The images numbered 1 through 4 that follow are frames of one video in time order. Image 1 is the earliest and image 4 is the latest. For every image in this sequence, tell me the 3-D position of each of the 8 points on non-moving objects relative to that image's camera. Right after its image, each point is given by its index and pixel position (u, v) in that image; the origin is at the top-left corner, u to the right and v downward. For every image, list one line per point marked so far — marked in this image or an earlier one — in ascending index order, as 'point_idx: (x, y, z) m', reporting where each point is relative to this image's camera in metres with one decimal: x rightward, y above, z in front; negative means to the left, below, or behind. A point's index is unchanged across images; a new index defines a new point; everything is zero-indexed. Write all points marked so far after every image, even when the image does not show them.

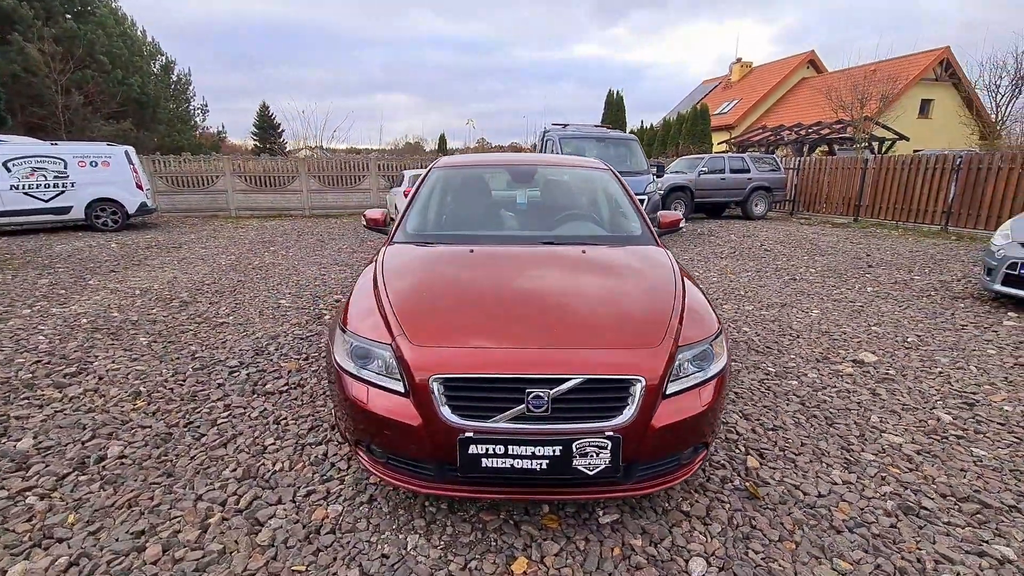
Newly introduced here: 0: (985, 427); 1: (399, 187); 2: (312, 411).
0: (+2.7, -0.8, +2.9) m
1: (-2.7, +2.4, +11.8) m
2: (-1.2, -0.7, +2.8) m
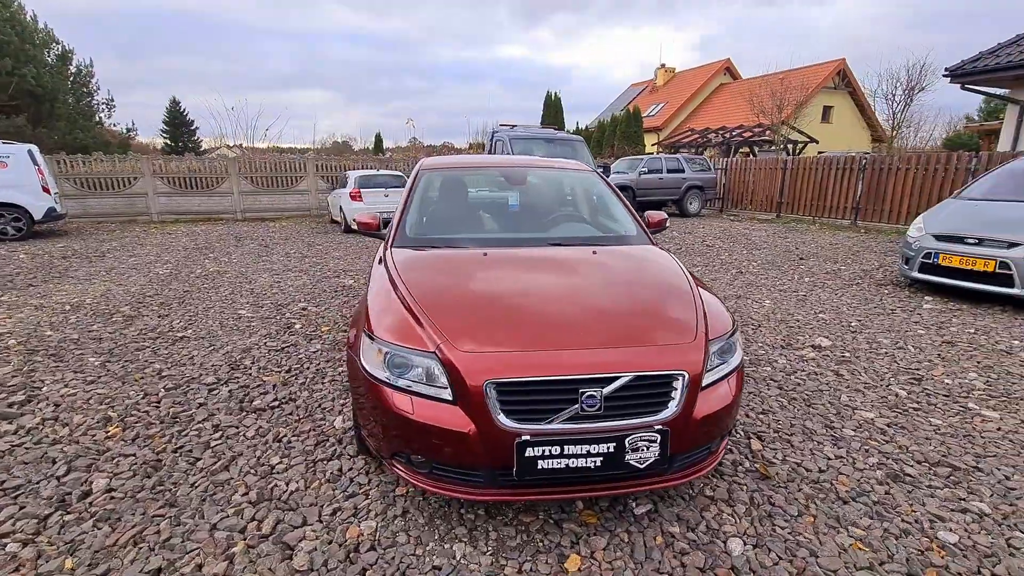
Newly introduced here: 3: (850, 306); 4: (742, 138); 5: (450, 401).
0: (+2.8, -0.7, +3.2) m
1: (-3.9, +2.3, +11.3) m
2: (-1.1, -0.8, +2.7) m
3: (+3.8, -0.2, +5.5) m
4: (+8.4, +5.5, +17.9) m
5: (-0.2, -0.4, +1.8) m
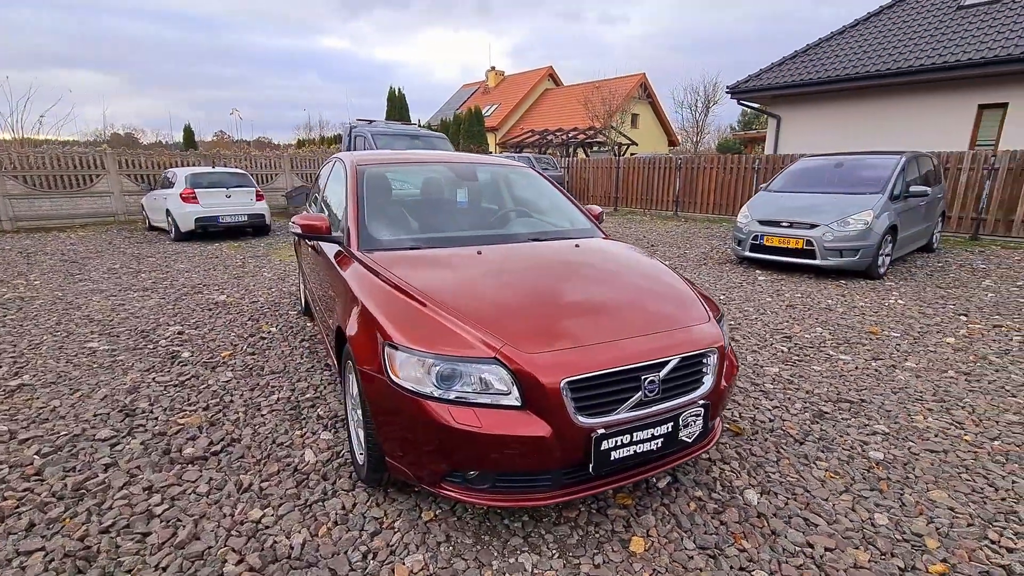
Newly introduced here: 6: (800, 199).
0: (+2.4, -0.5, +4.0) m
1: (-6.7, +1.9, +9.6) m
2: (-1.1, -0.8, +2.3) m
3: (+2.6, +0.1, +6.5) m
4: (+2.6, +5.9, +19.6) m
5: (0.0, -0.4, +1.7) m
6: (+4.3, +1.3, +7.3) m
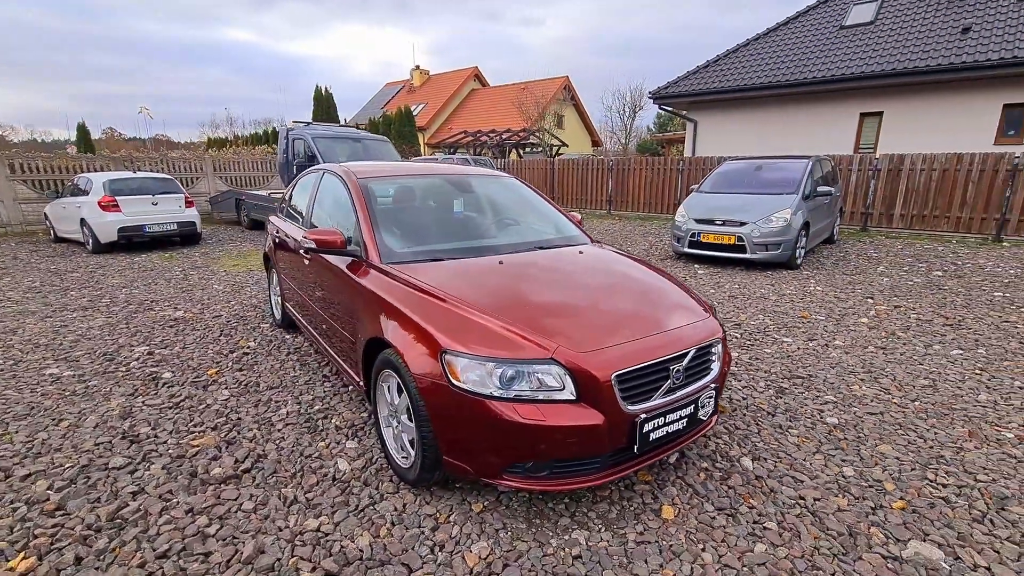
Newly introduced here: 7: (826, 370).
0: (+2.3, -0.5, +4.6) m
1: (-7.6, +1.6, +8.7) m
2: (-0.9, -0.9, +2.4) m
3: (+2.1, +0.1, +7.0) m
4: (-0.1, +6.0, +20.0) m
5: (+0.2, -0.4, +1.9) m
6: (+3.6, +1.4, +8.1) m
7: (+2.4, -0.6, +3.8) m
